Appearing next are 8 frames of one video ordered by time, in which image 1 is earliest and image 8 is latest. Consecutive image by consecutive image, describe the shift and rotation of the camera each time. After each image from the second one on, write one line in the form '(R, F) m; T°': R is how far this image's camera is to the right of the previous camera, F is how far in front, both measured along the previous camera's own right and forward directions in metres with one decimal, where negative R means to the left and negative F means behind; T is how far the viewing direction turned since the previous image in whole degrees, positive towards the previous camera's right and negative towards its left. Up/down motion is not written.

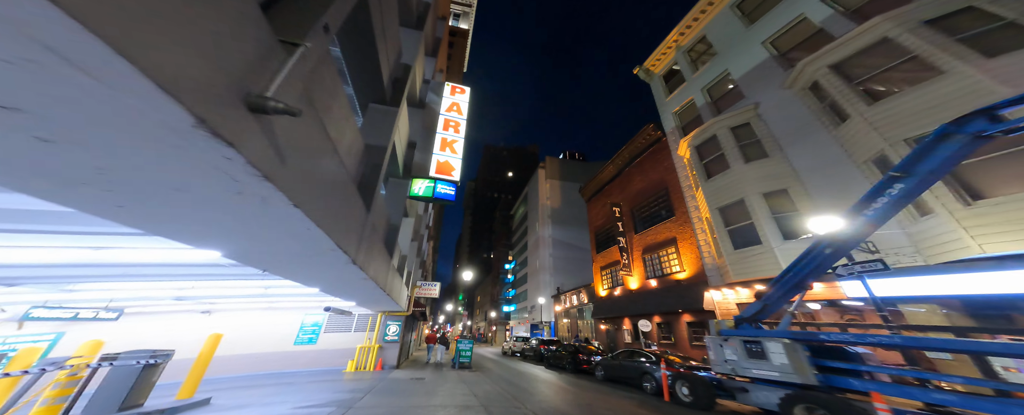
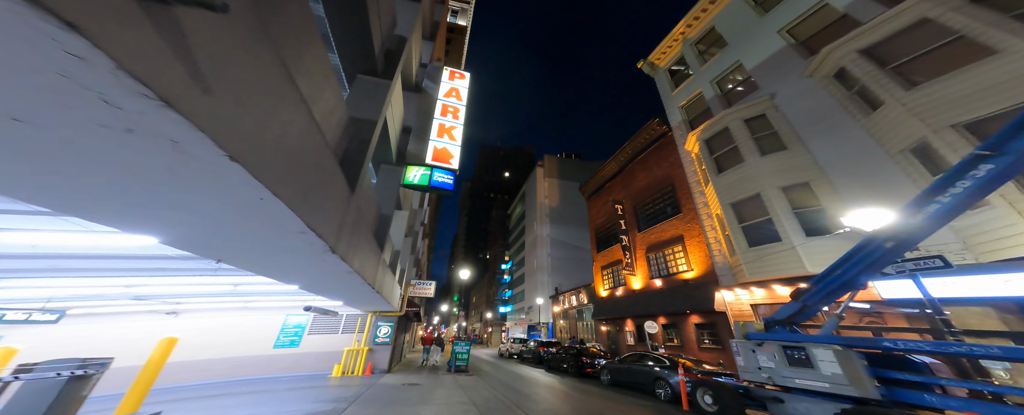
(-0.2, +0.8) m; +1°
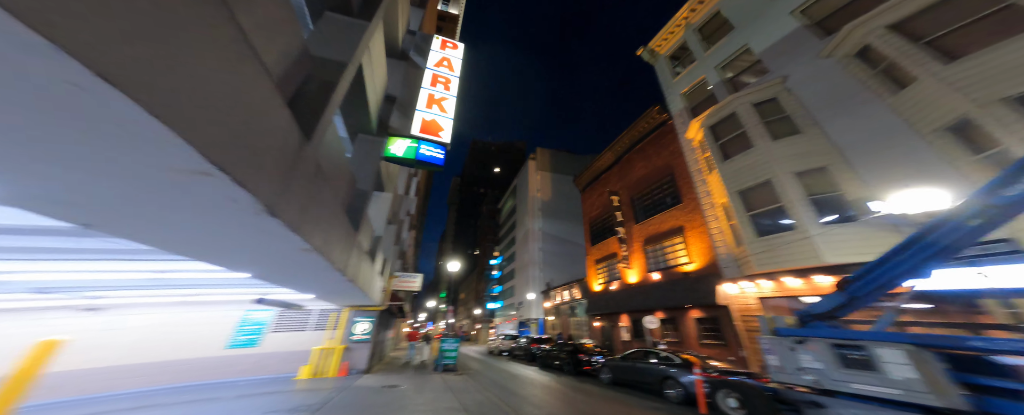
(-0.2, +1.0) m; +2°
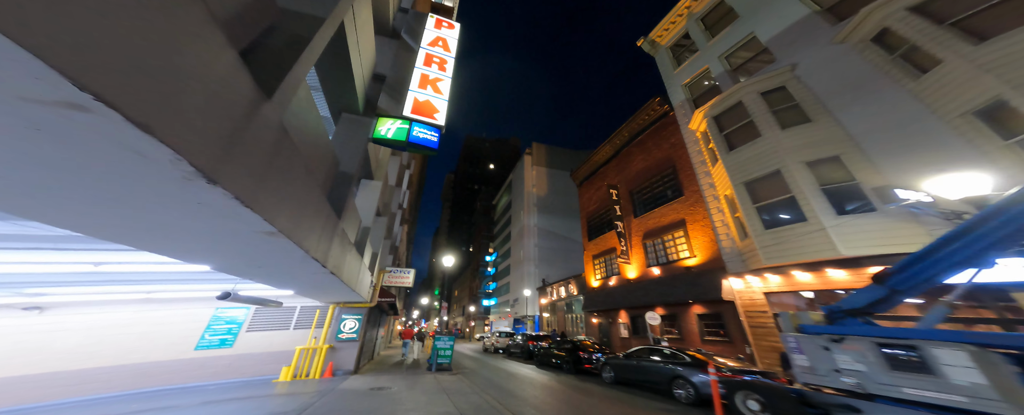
(-0.1, +0.6) m; +1°
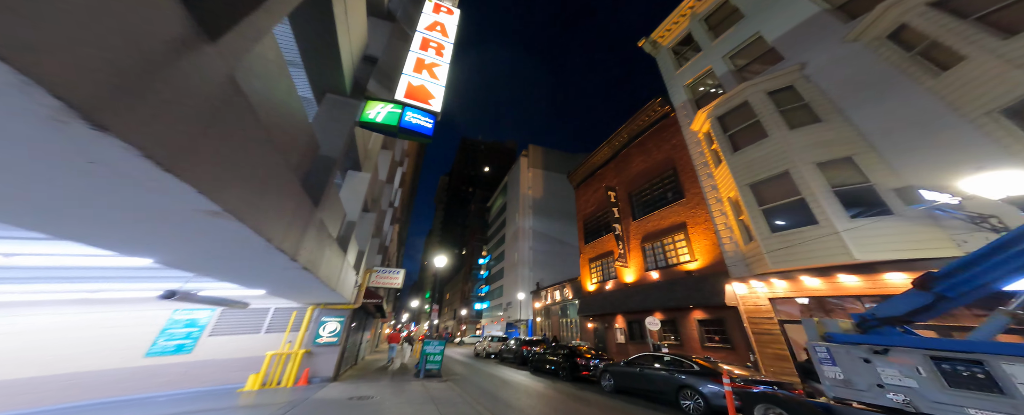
(-0.1, +0.6) m; +1°
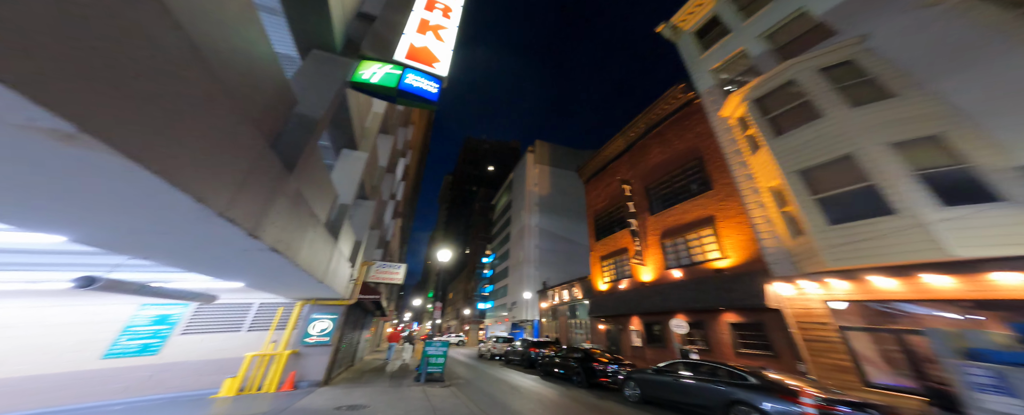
(-0.3, +1.2) m; -1°
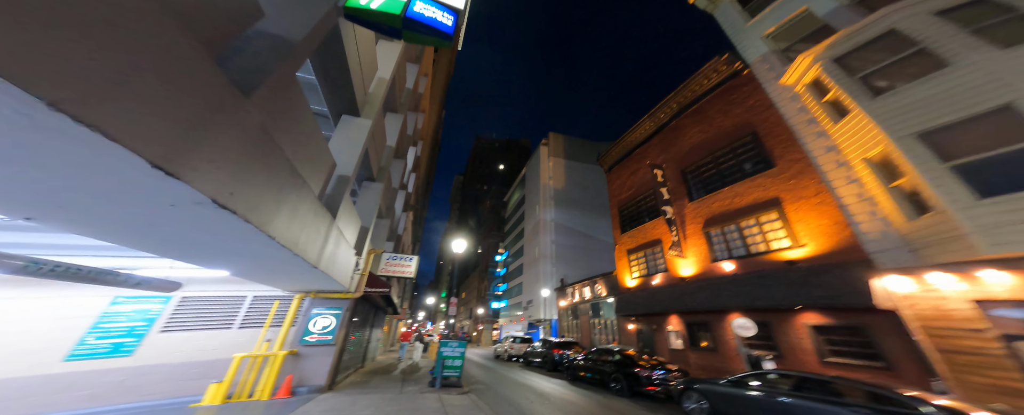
(-0.7, +1.7) m; -2°
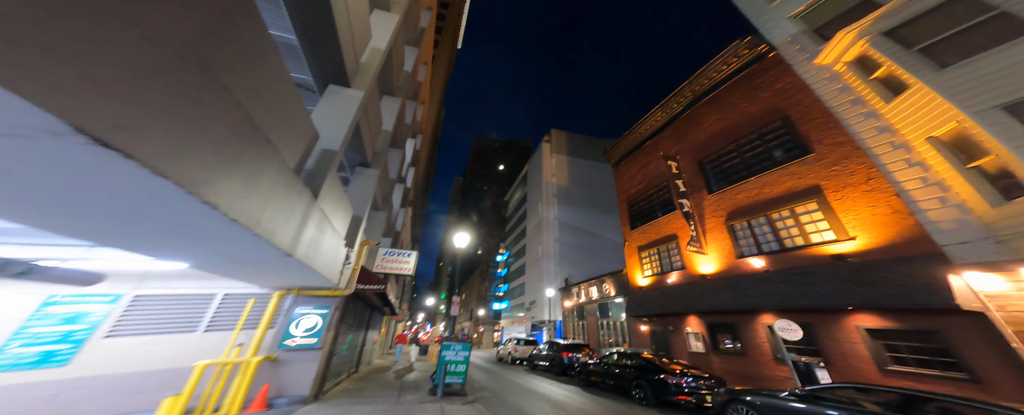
(-0.4, +1.1) m; 0°
